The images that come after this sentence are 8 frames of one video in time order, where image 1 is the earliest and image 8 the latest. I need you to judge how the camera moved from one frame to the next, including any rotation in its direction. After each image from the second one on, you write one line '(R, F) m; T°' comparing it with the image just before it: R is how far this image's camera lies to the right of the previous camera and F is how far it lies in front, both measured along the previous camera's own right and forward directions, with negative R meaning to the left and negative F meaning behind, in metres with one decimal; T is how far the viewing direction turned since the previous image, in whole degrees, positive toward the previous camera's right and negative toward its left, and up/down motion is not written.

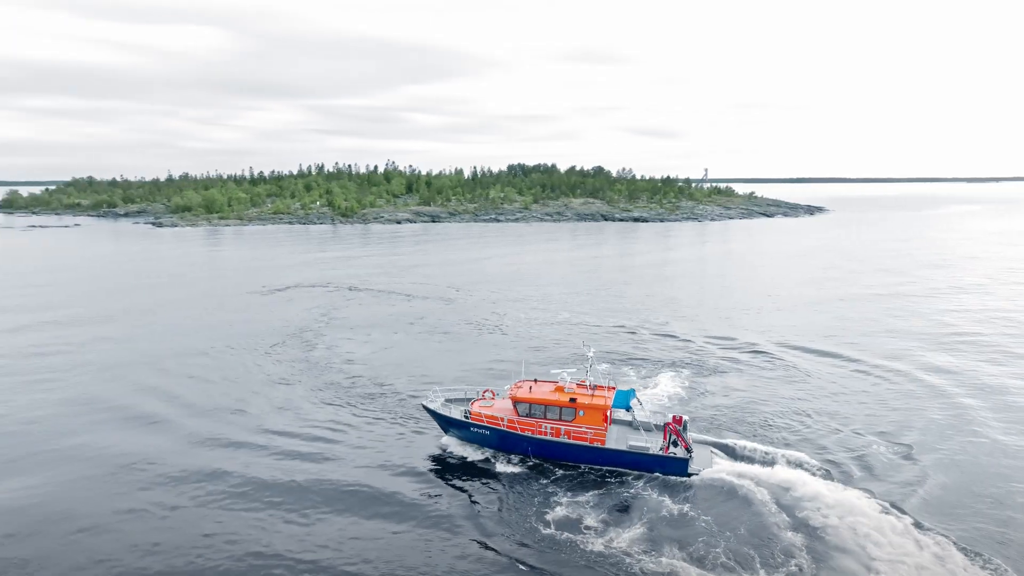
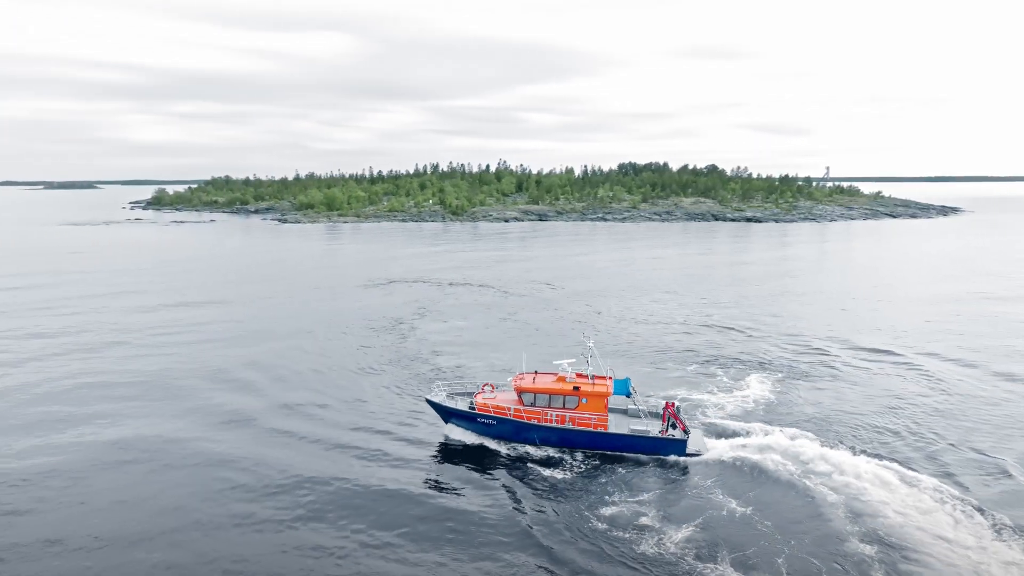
(+1.2, -0.2) m; -9°
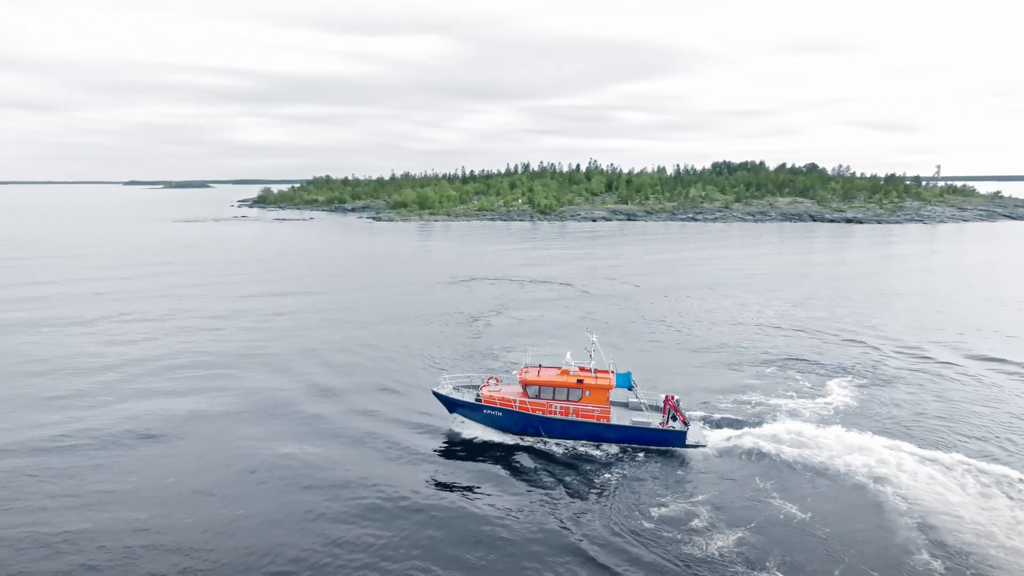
(+0.9, -0.1) m; -7°
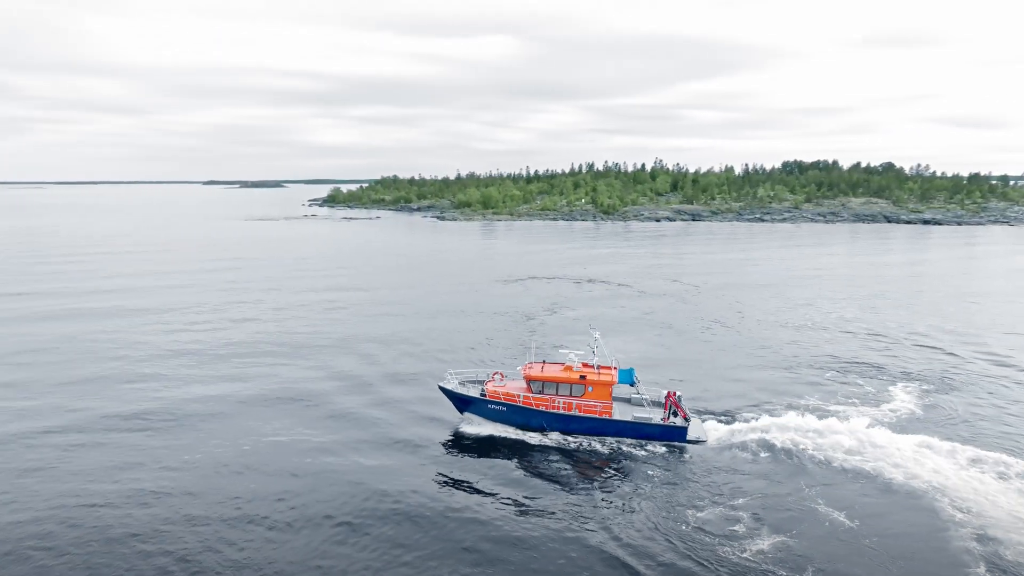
(+0.6, 0.0) m; -5°
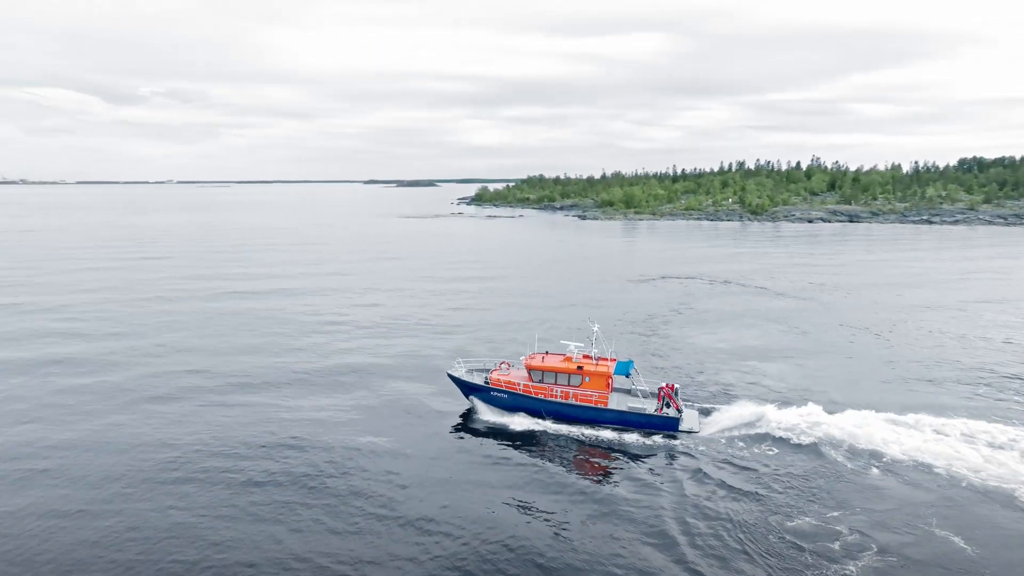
(+1.2, +0.1) m; -11°
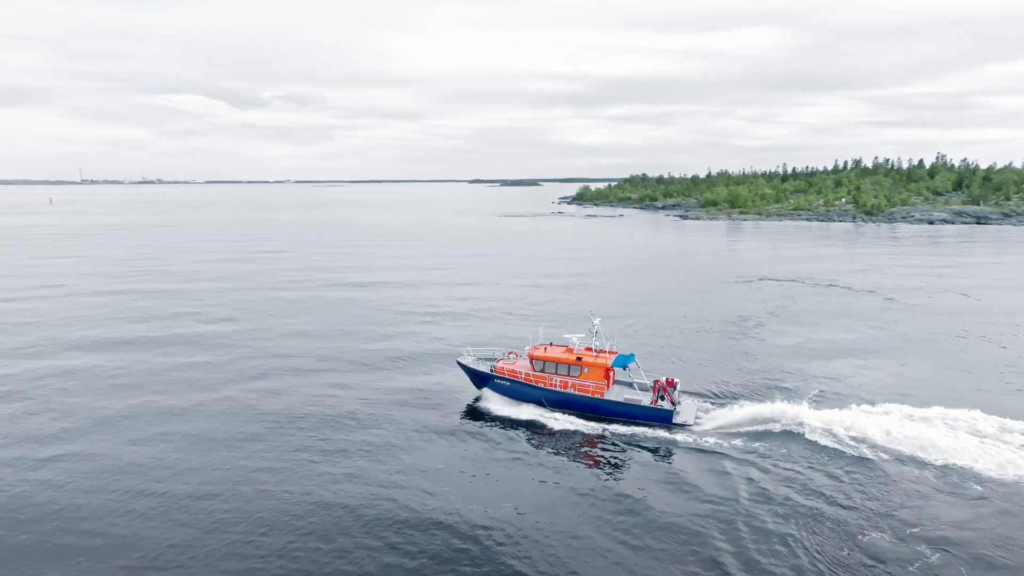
(+0.8, 0.0) m; -8°
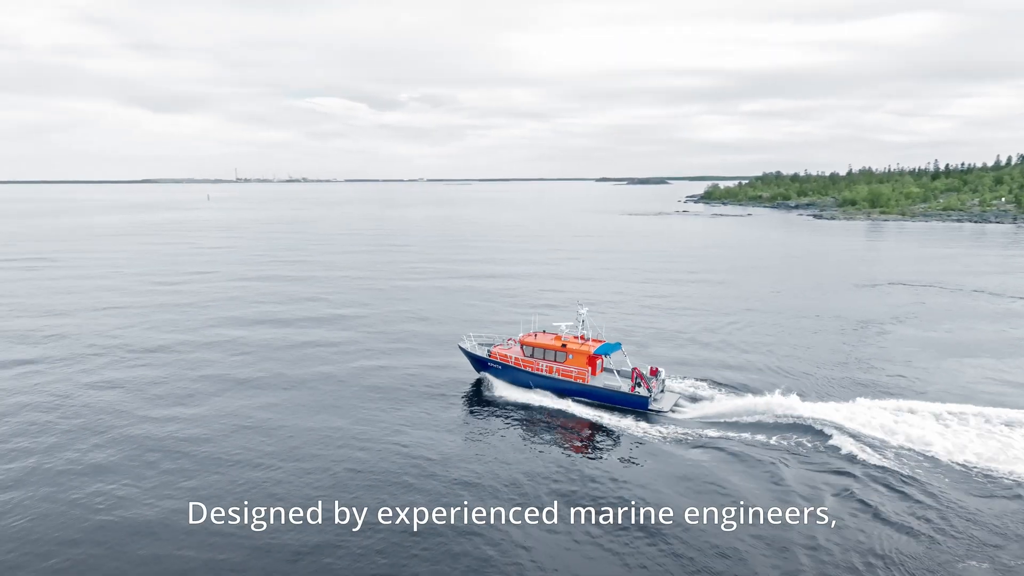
(+1.1, -0.1) m; -10°
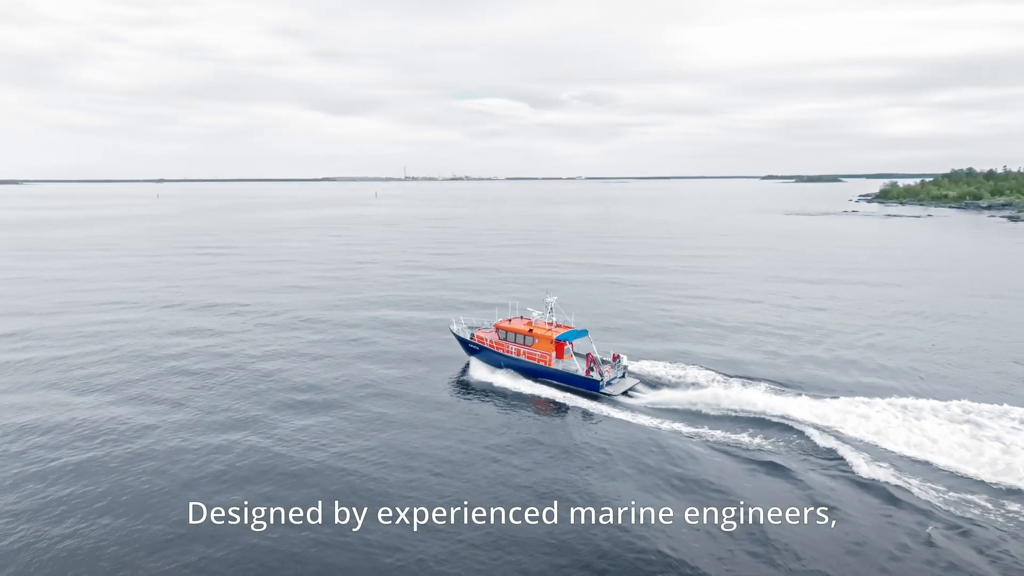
(+1.5, 0.0) m; -12°
